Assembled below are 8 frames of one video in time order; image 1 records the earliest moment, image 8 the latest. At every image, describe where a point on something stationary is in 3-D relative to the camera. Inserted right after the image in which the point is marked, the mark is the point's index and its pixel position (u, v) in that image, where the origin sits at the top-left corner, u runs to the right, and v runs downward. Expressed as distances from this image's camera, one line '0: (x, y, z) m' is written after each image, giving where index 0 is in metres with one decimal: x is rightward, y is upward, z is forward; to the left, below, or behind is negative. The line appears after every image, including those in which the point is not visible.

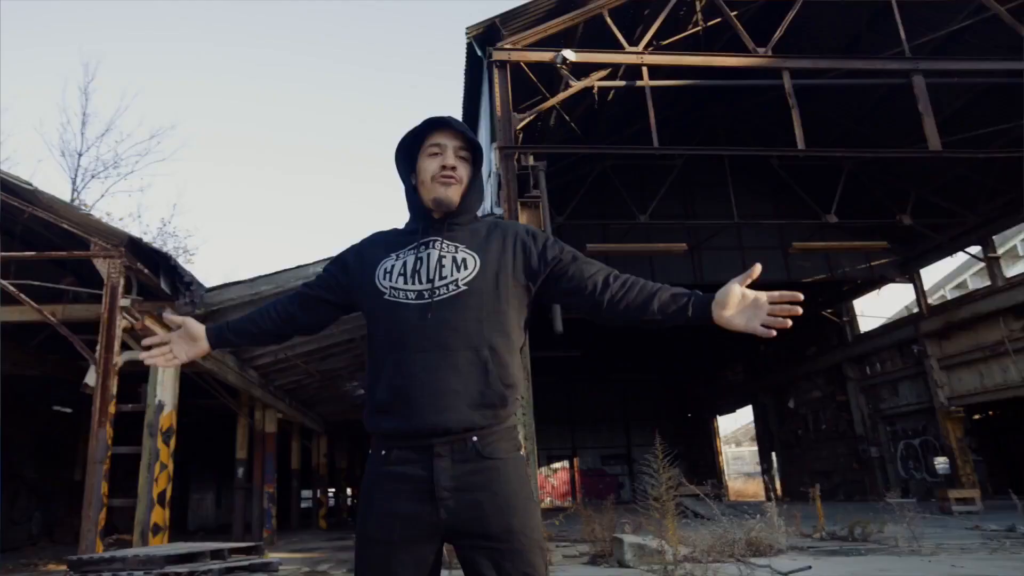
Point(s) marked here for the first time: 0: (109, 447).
0: (-4.0, -1.6, +6.5) m
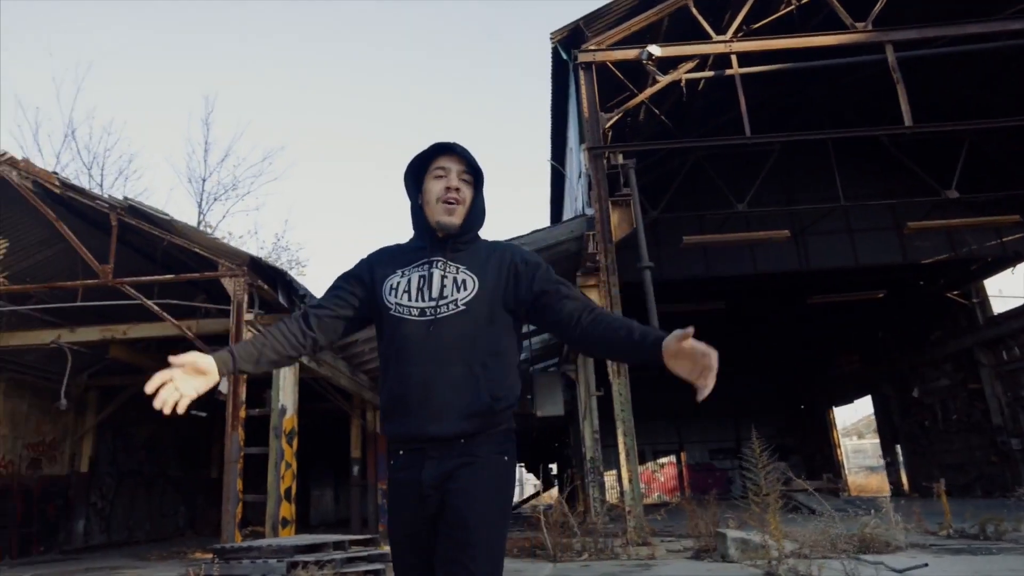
0: (-2.9, -1.7, +7.2) m
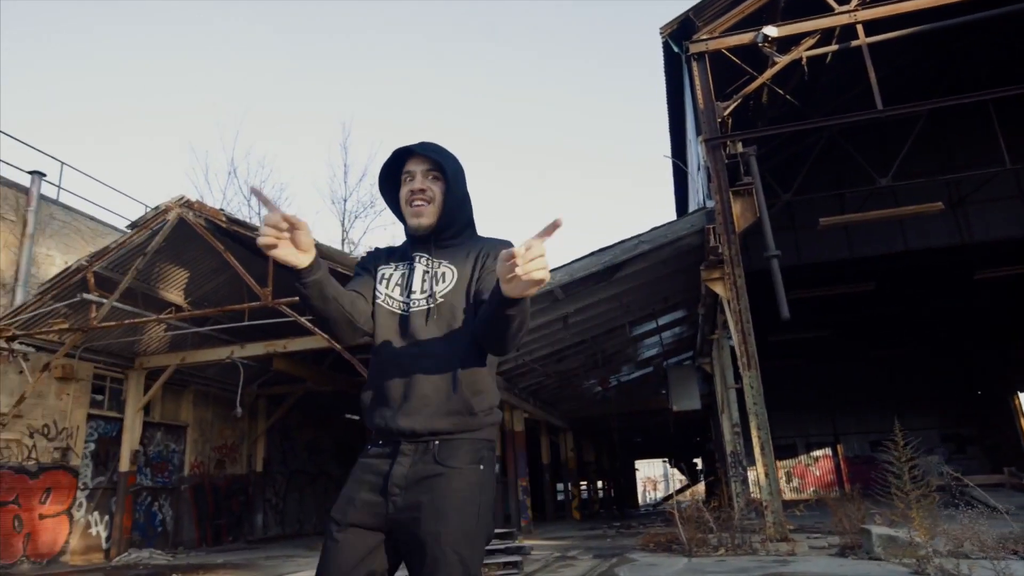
0: (-1.4, -1.9, +7.8) m
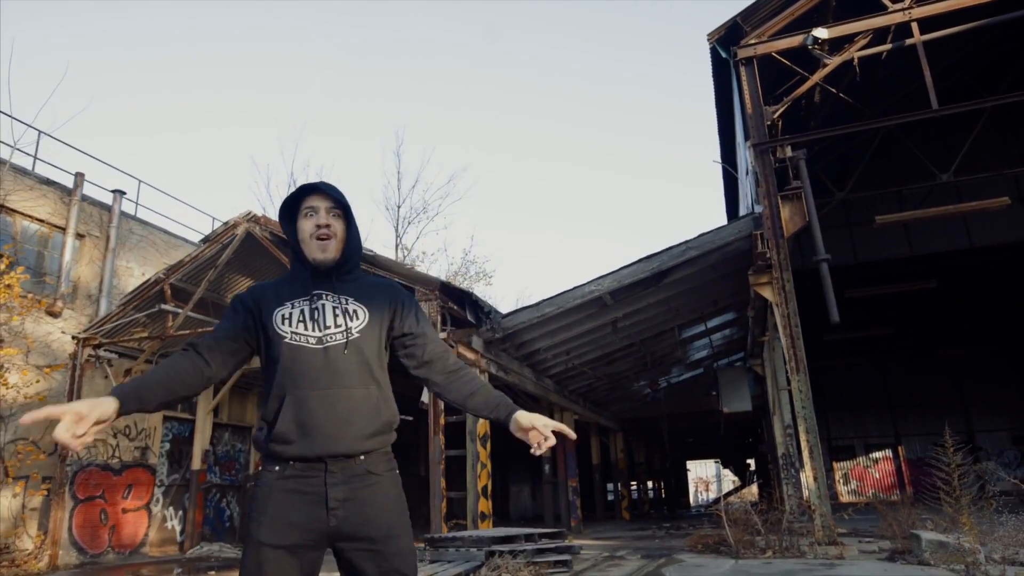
0: (-0.8, -2.0, +8.2) m
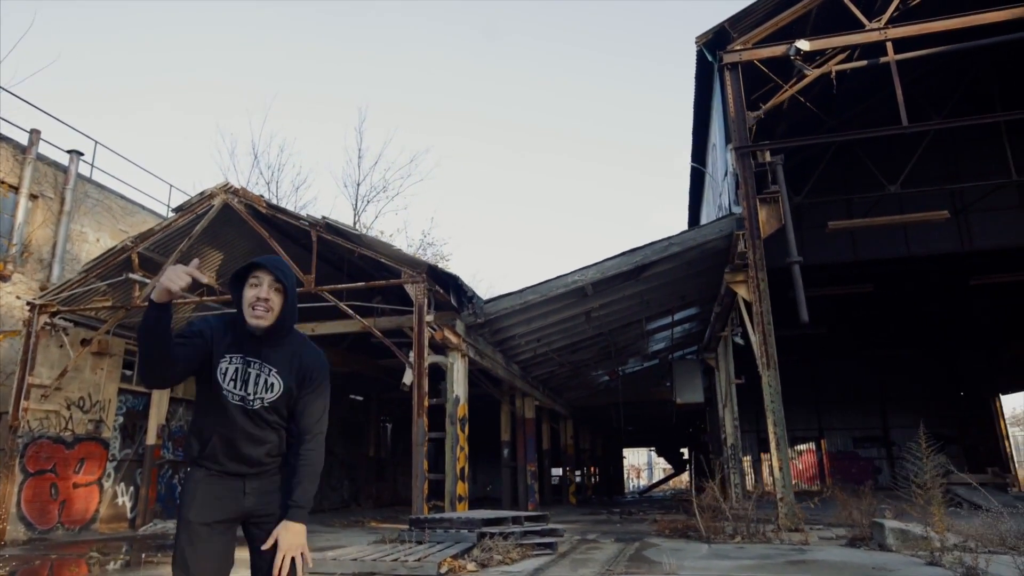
0: (-1.1, -1.8, +8.3) m
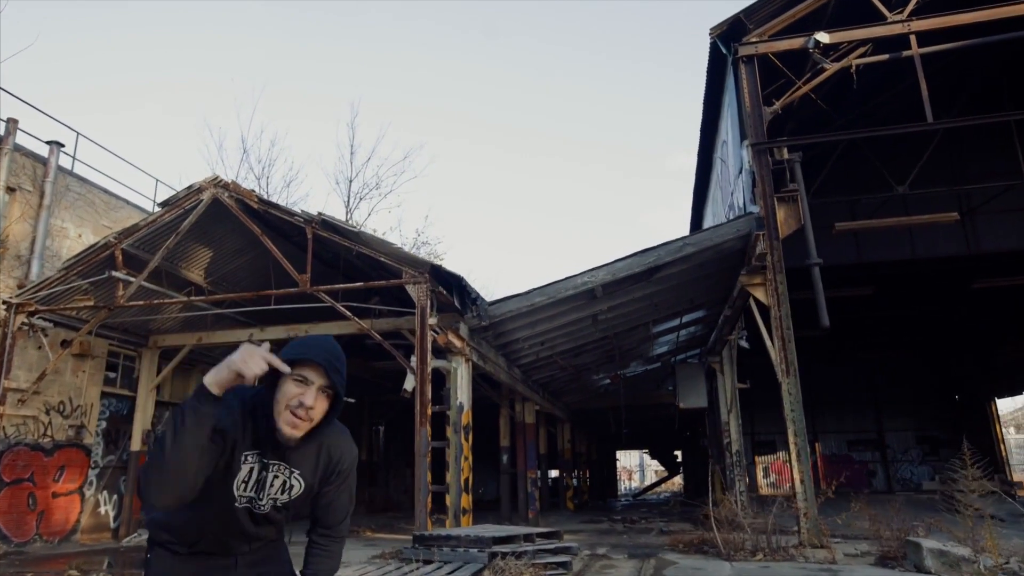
0: (-1.0, -1.8, +7.8) m
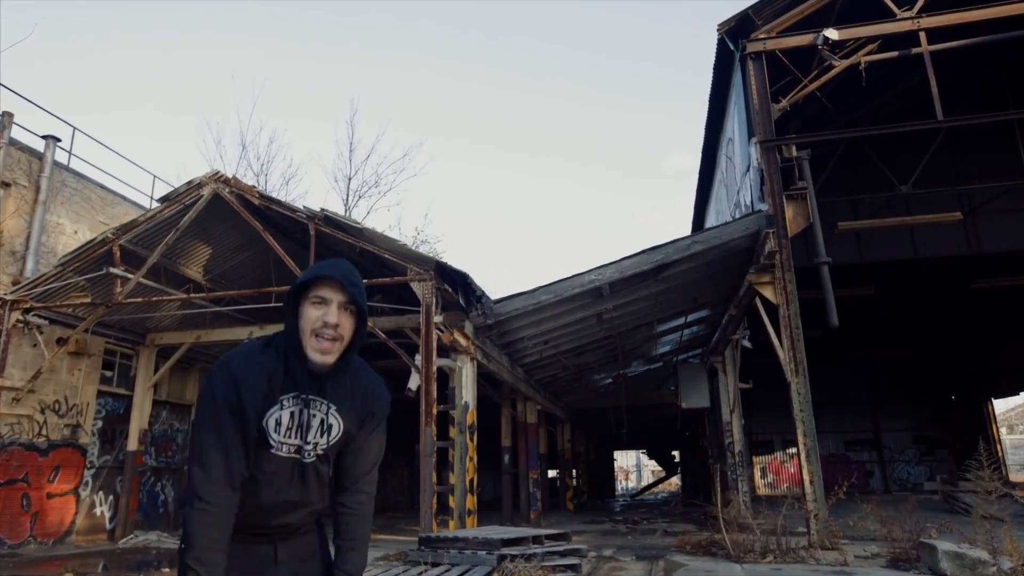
0: (-0.9, -1.8, +7.7) m
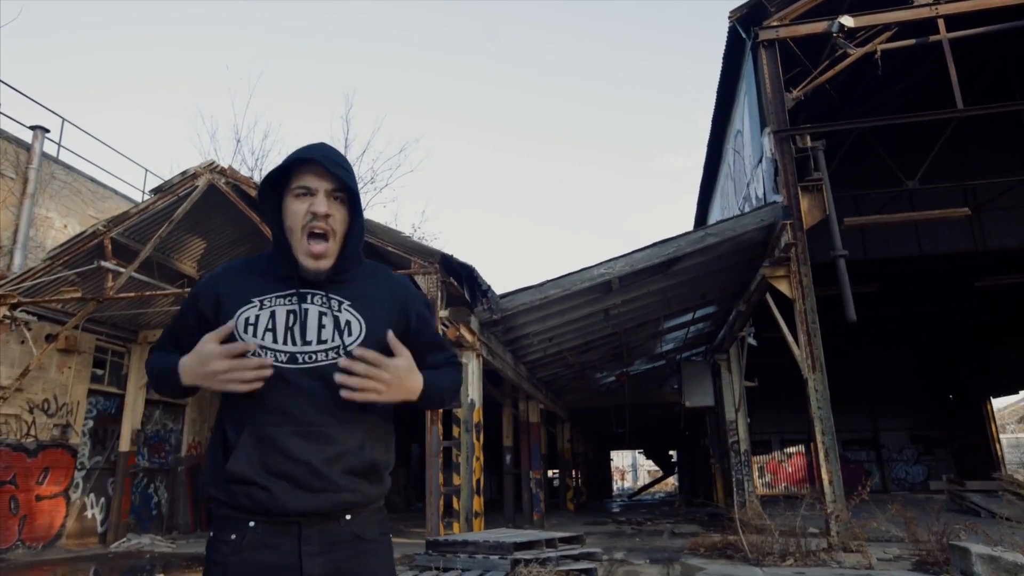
0: (-0.8, -1.7, +7.4) m
